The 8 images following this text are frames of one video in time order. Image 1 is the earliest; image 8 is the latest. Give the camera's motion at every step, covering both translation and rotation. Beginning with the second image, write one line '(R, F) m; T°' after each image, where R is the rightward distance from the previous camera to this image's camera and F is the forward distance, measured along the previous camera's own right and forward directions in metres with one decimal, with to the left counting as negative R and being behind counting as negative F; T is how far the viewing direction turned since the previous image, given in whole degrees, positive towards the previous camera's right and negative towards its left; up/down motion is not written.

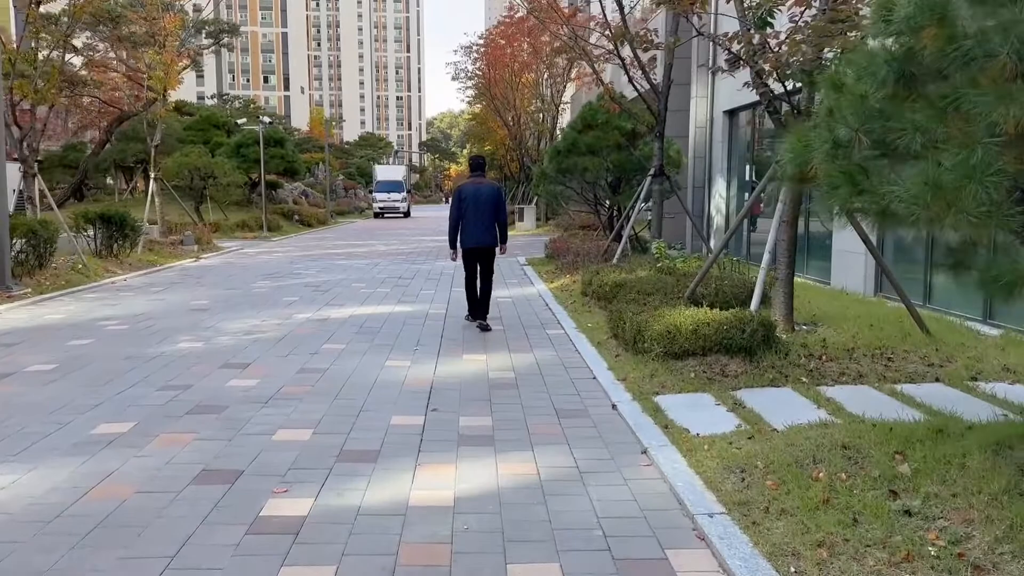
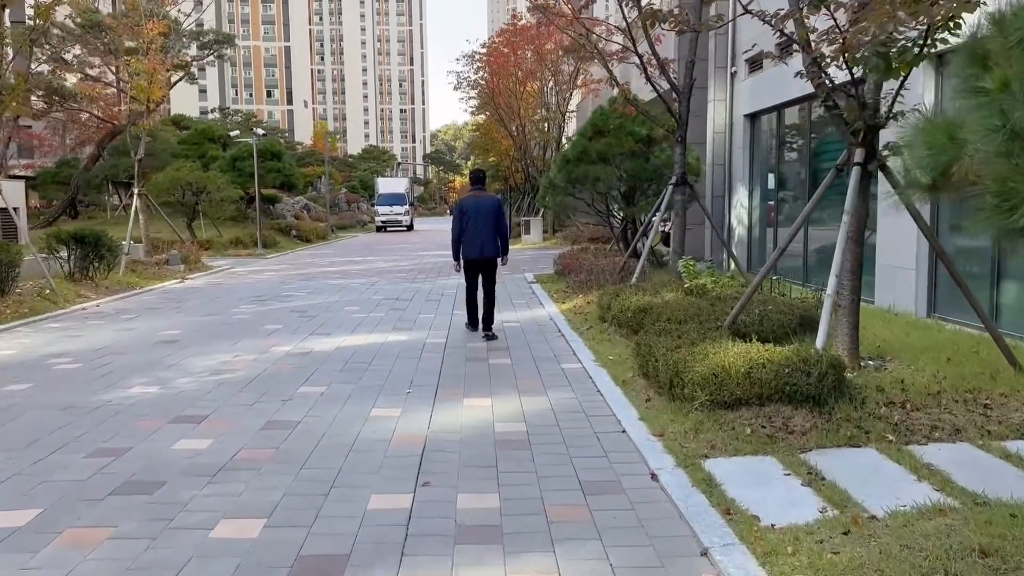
(0.0, +1.2) m; 0°
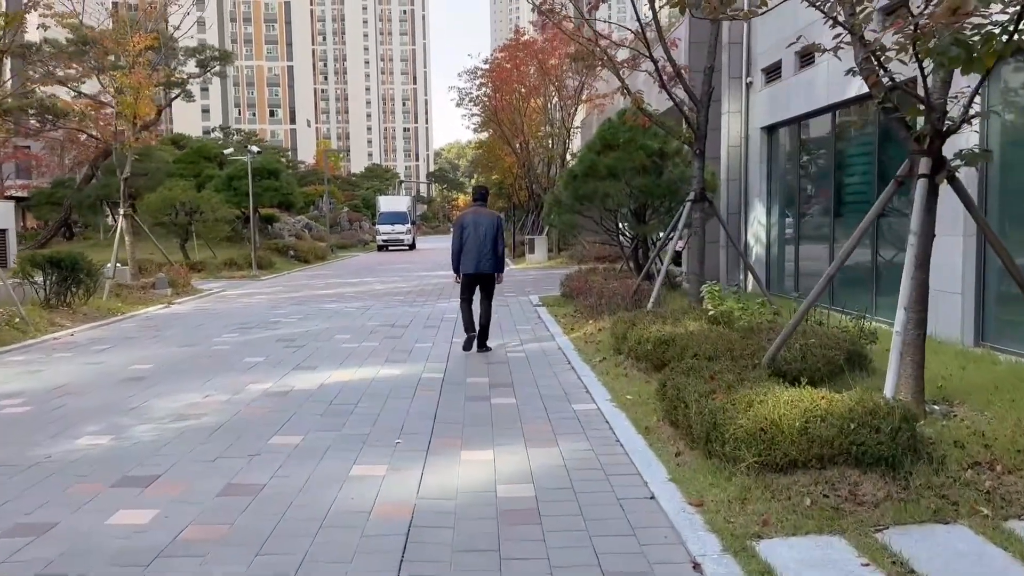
(0.0, +0.9) m; 0°
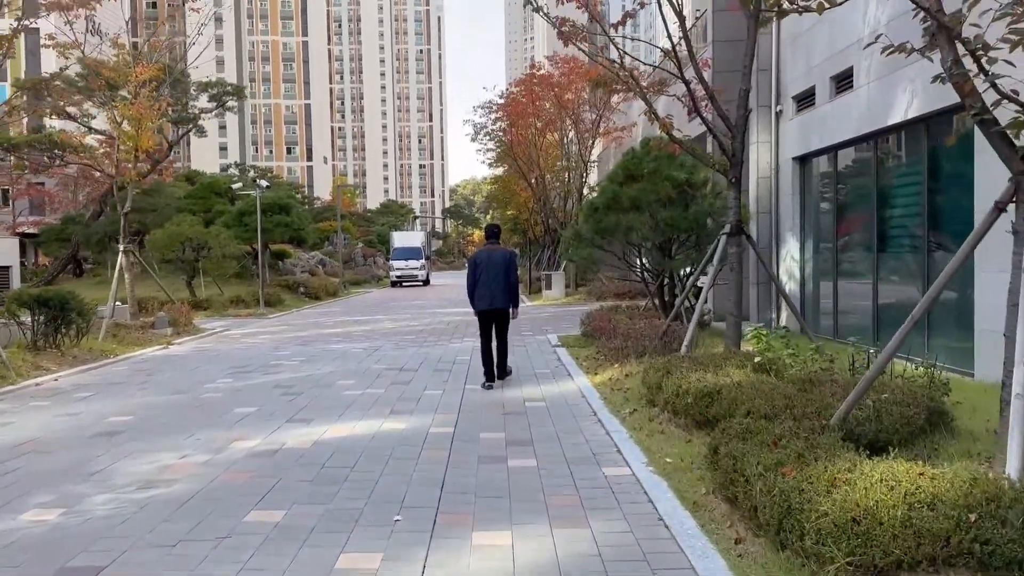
(0.0, +0.9) m; -1°
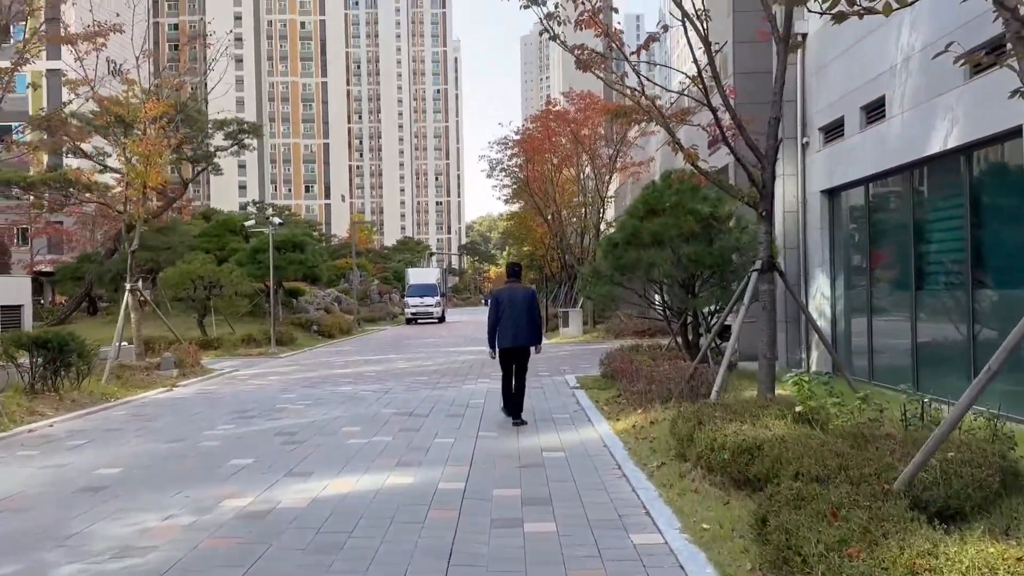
(0.0, +0.5) m; -1°
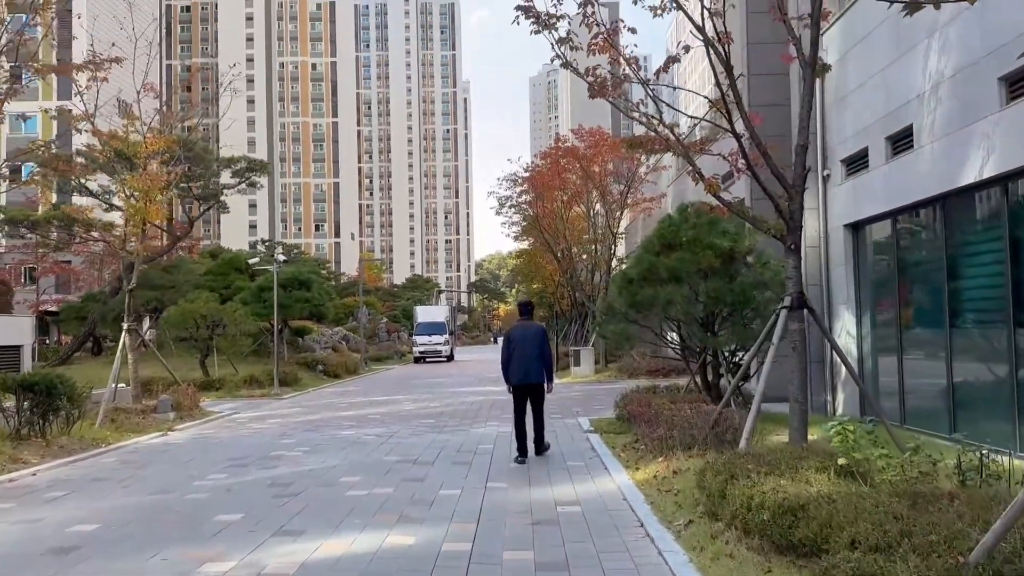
(0.0, +0.6) m; -1°
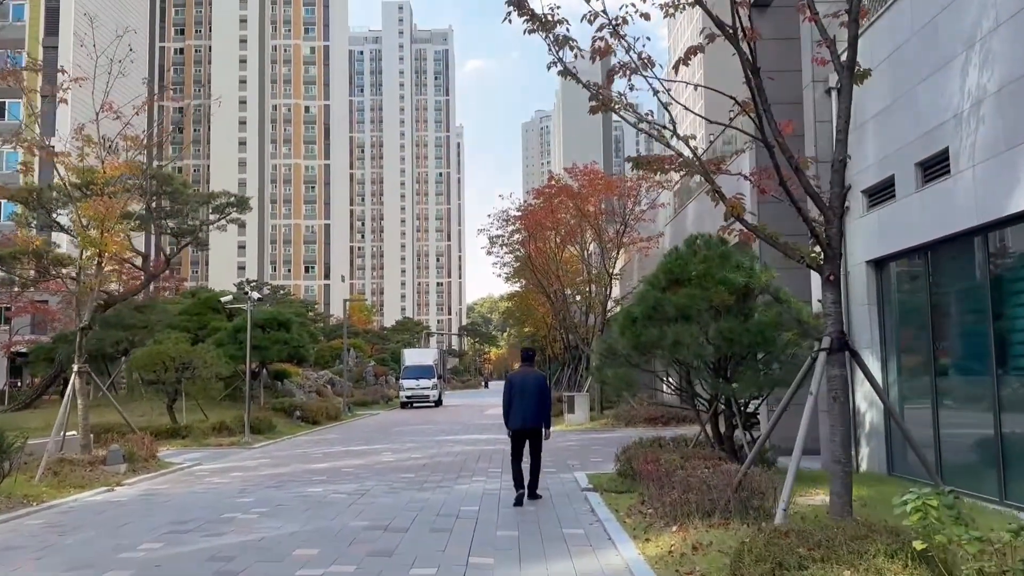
(0.0, +1.2) m; +1°
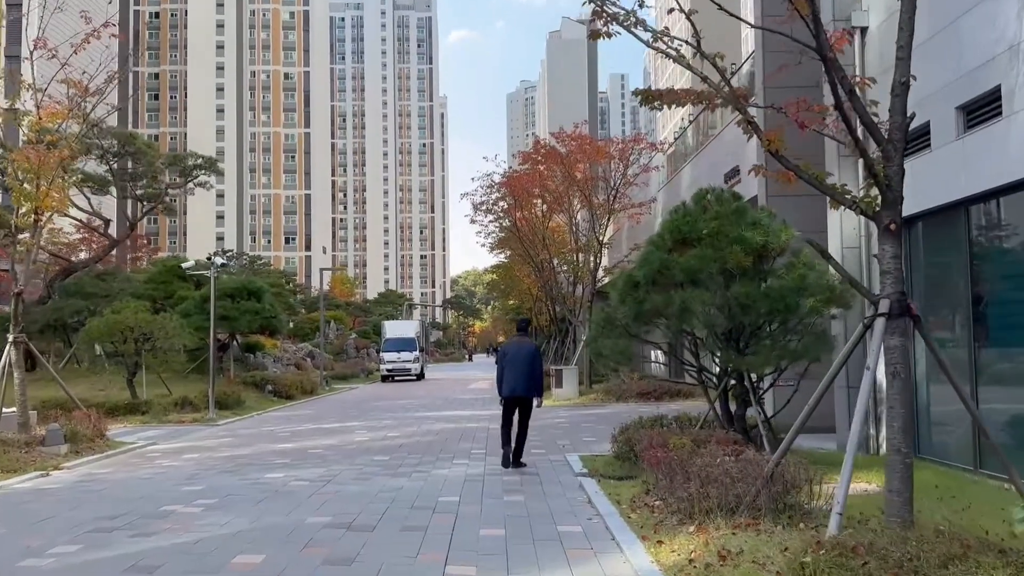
(0.0, +1.3) m; +1°
